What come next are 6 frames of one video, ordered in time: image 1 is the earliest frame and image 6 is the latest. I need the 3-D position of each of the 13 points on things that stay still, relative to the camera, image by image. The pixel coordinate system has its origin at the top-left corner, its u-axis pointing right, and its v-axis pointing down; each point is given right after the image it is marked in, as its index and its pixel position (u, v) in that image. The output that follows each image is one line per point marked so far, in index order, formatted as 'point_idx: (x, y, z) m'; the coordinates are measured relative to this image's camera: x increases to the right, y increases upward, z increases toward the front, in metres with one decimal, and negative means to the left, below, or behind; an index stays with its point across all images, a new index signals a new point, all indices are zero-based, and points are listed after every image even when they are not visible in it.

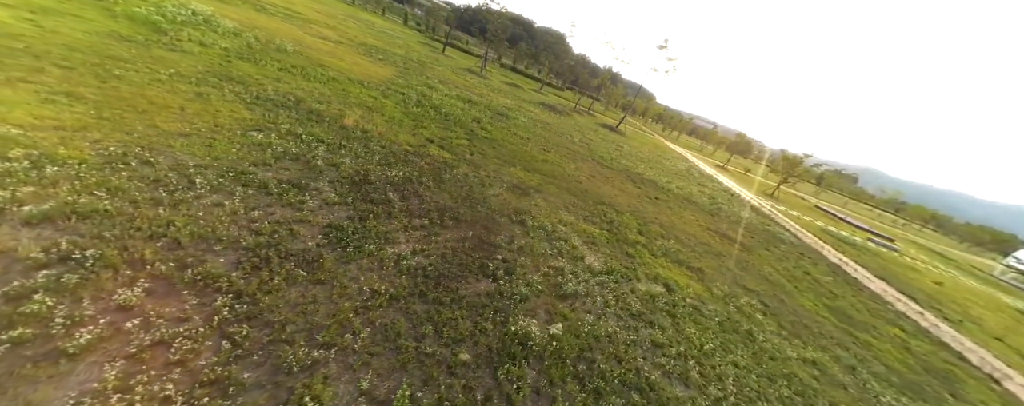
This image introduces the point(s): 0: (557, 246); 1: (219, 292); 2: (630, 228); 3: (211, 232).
0: (+1.9, -1.9, +12.5) m
1: (-6.3, -1.9, +6.4) m
2: (+6.6, -1.6, +16.9) m
3: (-7.5, -0.7, +7.4) m
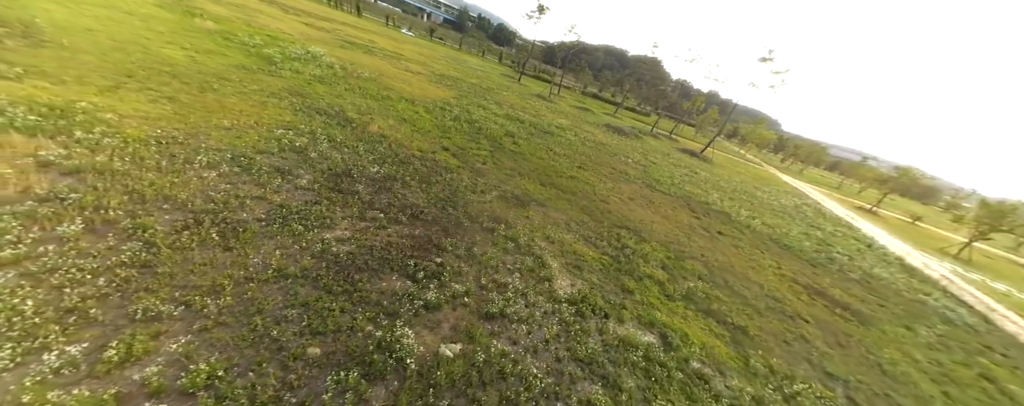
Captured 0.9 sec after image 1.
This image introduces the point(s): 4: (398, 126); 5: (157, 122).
0: (+0.3, -2.2, +10.7) m
1: (-9.3, -0.9, +7.4) m
2: (+6.2, -2.7, +13.5) m
3: (-10.0, +0.3, +8.8) m
4: (-7.6, +5.0, +19.1) m
5: (-14.0, +3.2, +11.7) m
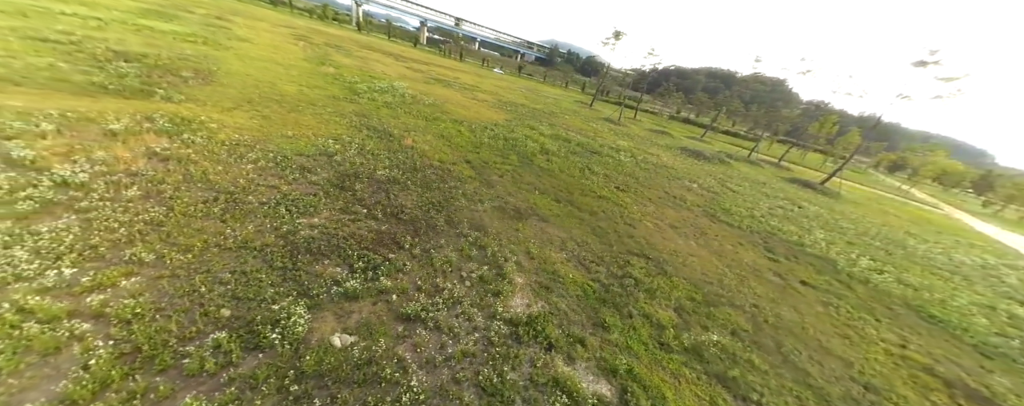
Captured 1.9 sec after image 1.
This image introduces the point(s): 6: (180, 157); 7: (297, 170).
0: (-1.2, -2.3, +9.8) m
1: (-11.1, -0.1, +9.6) m
2: (+5.2, -3.4, +10.7) m
3: (-11.3, +0.9, +11.3) m
4: (-5.7, +4.4, +20.8) m
5: (-14.0, +3.8, +15.5) m
6: (-13.4, +1.8, +12.0) m
7: (-9.5, +1.4, +13.1) m
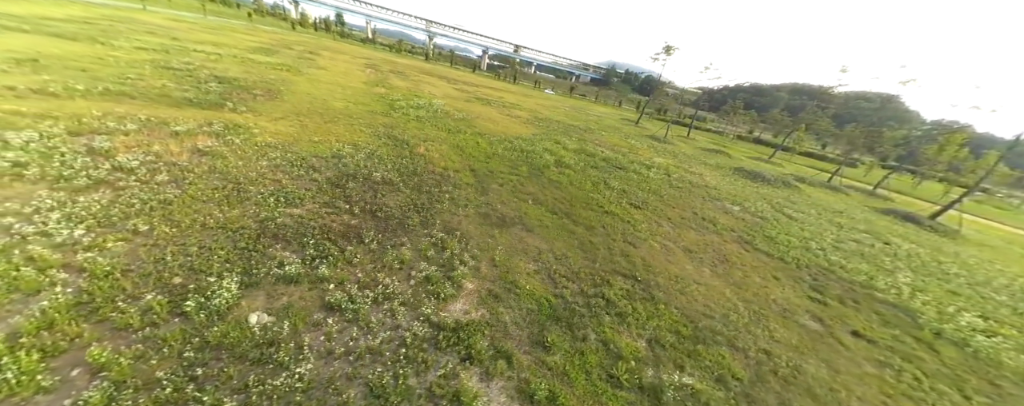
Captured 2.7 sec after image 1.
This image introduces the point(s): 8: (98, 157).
0: (-2.8, -2.2, +9.5) m
1: (-12.5, +0.5, +11.3) m
2: (+3.5, -3.7, +9.2) m
3: (-12.3, +1.4, +13.0) m
4: (-4.8, +3.8, +21.5) m
5: (-14.0, +4.1, +17.9) m
6: (-14.1, +2.3, +14.1) m
7: (-10.1, +1.7, +14.5) m
8: (-16.5, +1.8, +11.8) m
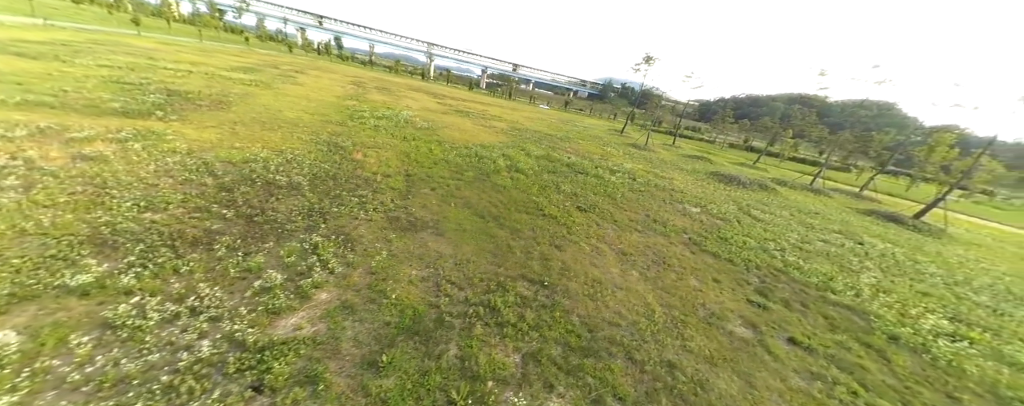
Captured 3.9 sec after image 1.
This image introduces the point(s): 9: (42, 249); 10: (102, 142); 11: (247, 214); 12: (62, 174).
0: (-6.6, -2.1, +8.2) m
1: (-16.3, +0.3, +10.1) m
2: (-0.3, -3.5, +7.7) m
3: (-16.2, +1.1, +11.9) m
4: (-8.7, +3.3, +20.5) m
5: (-17.9, +3.5, +16.9) m
6: (-18.0, +1.9, +13.1) m
7: (-14.0, +1.3, +13.4) m
8: (-20.4, +1.5, +10.8) m
9: (-12.6, -1.3, +8.1) m
10: (-20.1, +3.0, +14.5) m
11: (-9.7, -0.4, +11.1) m
12: (-17.2, +1.0, +11.4) m
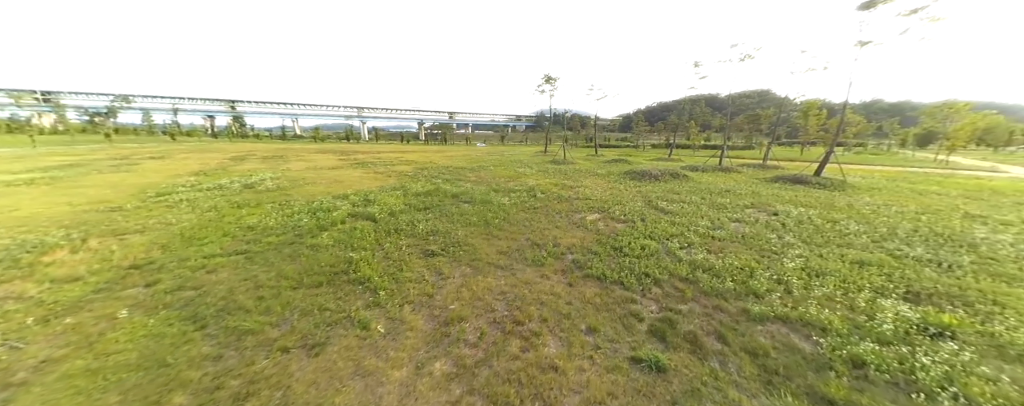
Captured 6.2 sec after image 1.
0: (-12.6, -4.9, +1.0) m
1: (-22.8, -5.0, +1.7) m
2: (-6.2, -4.8, +1.4) m
3: (-23.1, -4.4, +3.6) m
4: (-17.4, -1.8, +13.4) m
5: (-25.9, -3.1, +8.5) m
6: (-25.2, -4.1, +4.5) m
7: (-21.2, -3.9, +5.4) m
8: (-27.1, -4.7, +1.9) m
9: (-18.6, -5.3, +0.1) m
10: (-27.6, -3.7, +5.7) m
11: (-16.4, -4.3, +3.6) m
12: (-24.0, -4.6, +2.9) m
